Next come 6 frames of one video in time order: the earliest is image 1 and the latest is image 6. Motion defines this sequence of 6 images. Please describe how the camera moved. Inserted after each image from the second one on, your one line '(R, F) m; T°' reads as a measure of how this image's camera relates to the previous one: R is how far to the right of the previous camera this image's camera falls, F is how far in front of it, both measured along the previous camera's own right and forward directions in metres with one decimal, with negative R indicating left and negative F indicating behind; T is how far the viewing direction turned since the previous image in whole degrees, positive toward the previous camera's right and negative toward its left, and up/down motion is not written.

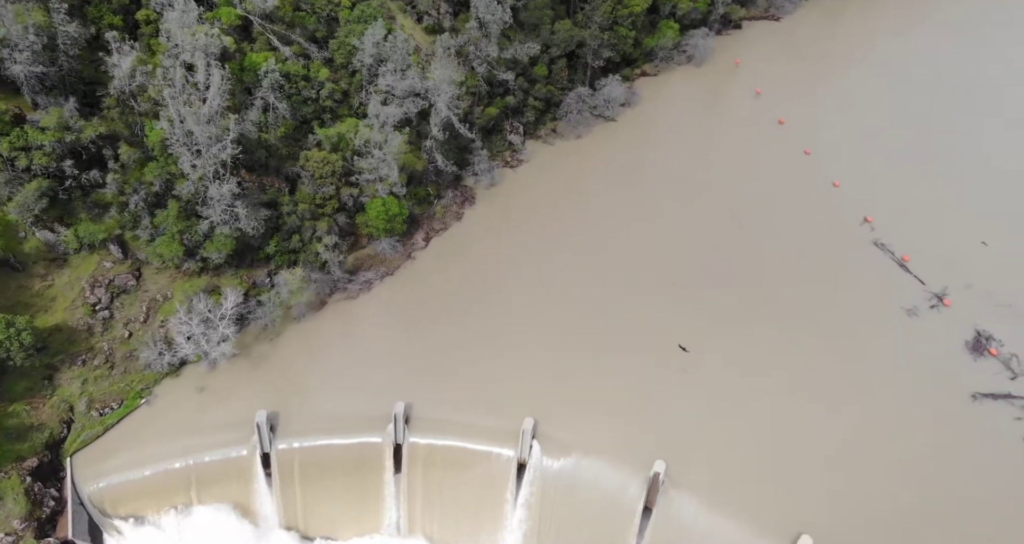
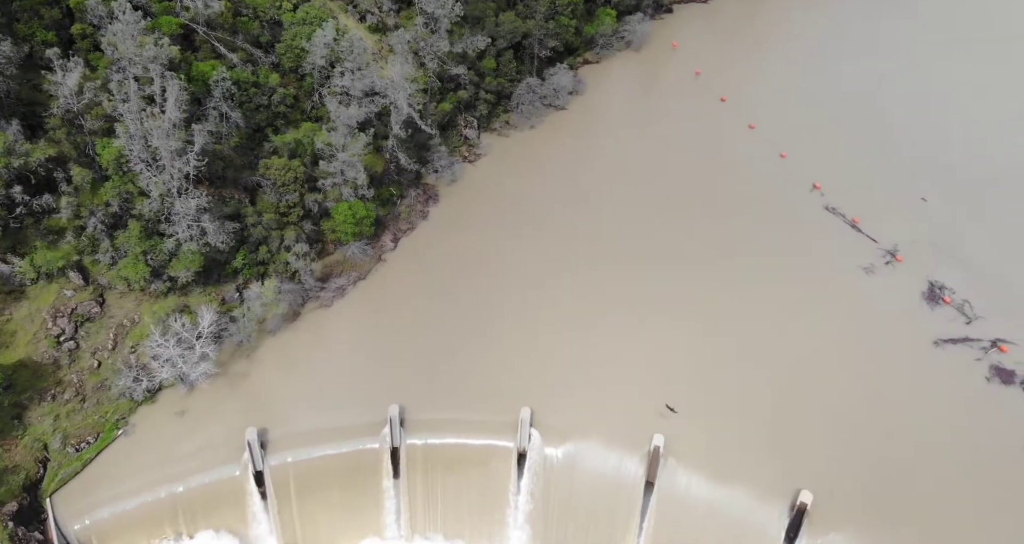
(-1.8, 0.0) m; +5°
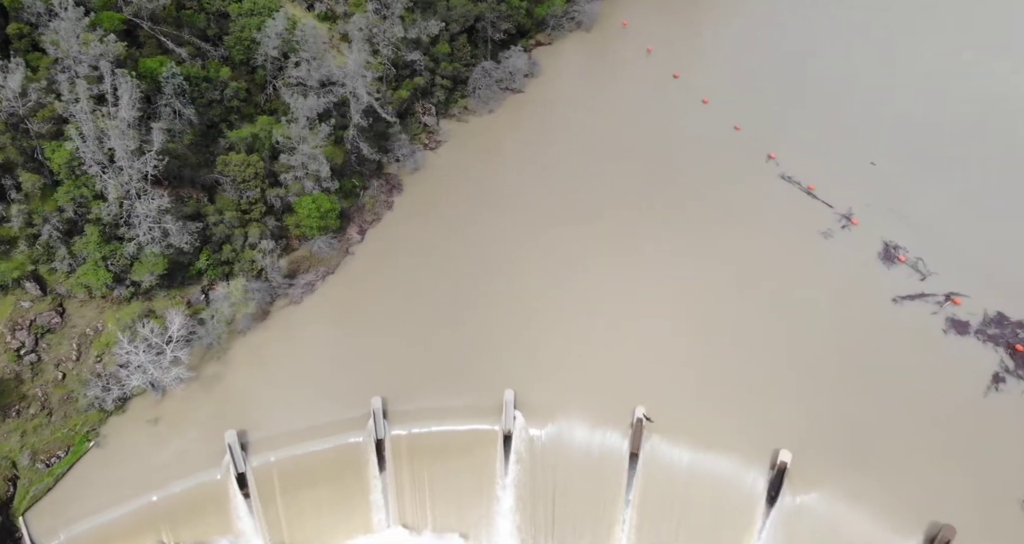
(-0.8, 0.0) m; +4°
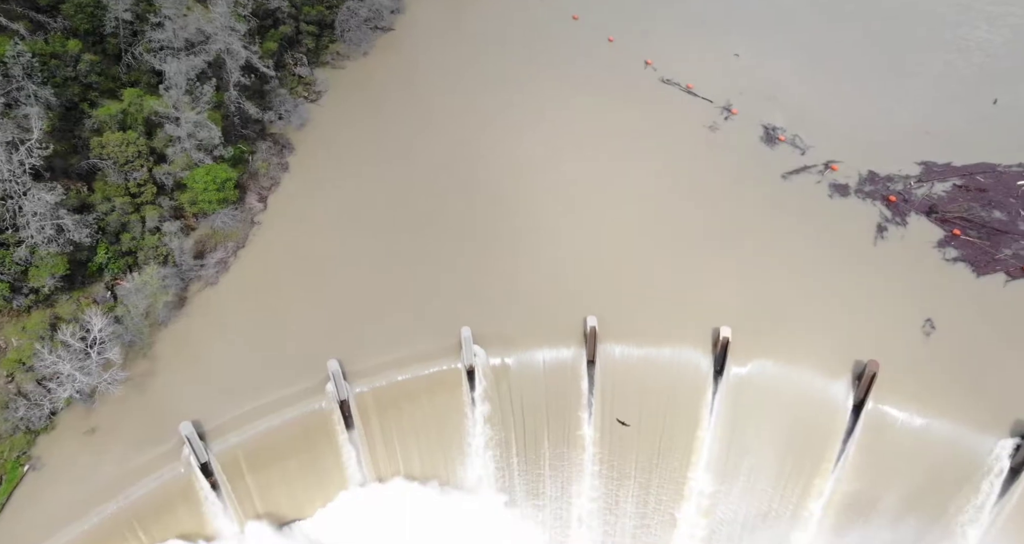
(-2.7, 0.0) m; +10°
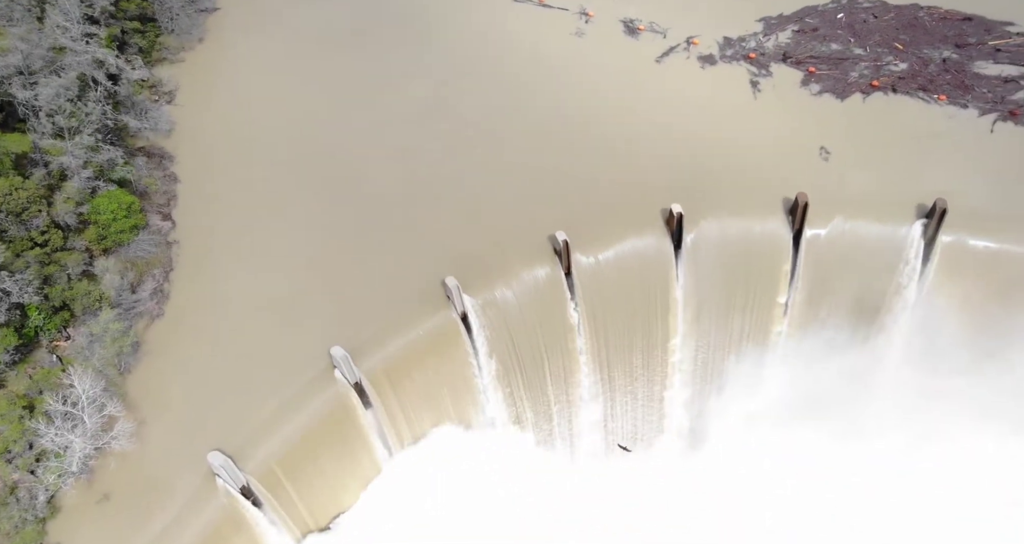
(-5.8, -0.1) m; +13°
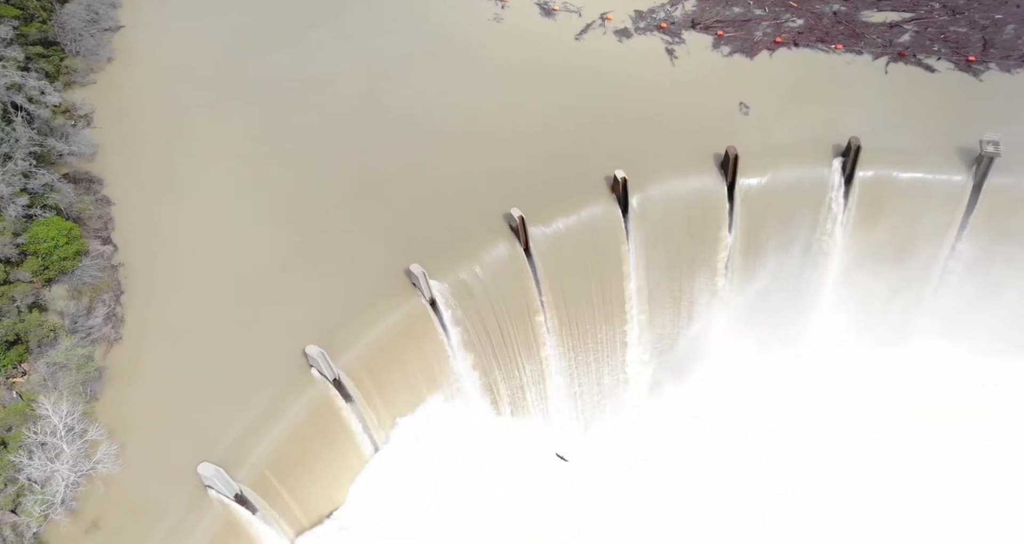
(-1.8, -0.7) m; +6°
